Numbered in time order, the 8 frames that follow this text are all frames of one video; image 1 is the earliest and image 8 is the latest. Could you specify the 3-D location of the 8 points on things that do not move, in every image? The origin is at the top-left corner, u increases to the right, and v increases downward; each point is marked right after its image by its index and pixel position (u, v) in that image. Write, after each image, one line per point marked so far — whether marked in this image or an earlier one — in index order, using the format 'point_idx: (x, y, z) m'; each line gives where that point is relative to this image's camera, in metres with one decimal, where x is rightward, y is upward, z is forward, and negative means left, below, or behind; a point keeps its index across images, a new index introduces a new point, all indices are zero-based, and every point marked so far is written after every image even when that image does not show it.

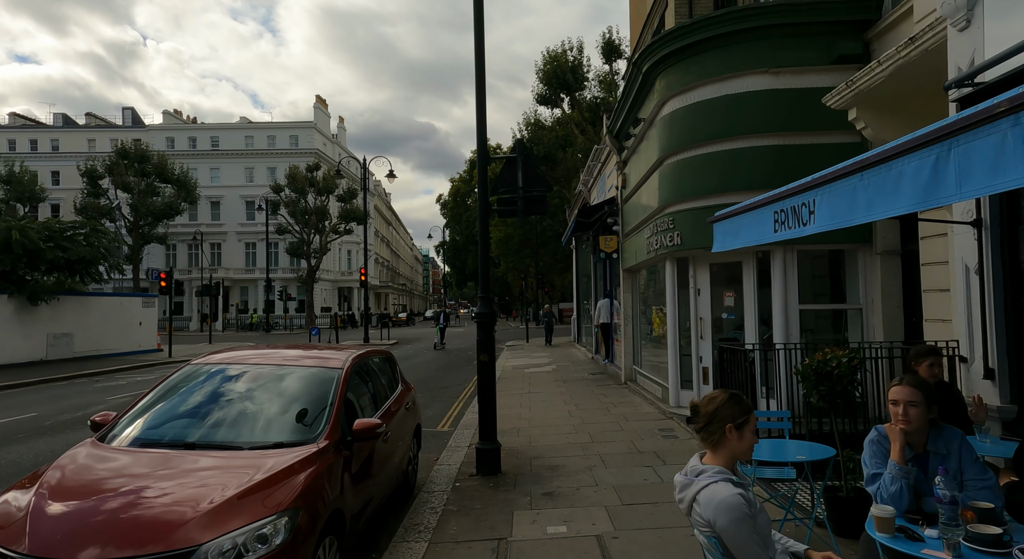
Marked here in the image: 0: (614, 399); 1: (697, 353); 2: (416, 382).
0: (+1.8, -2.2, +10.6) m
1: (+2.7, -1.1, +8.6) m
2: (-2.4, -2.6, +14.8) m
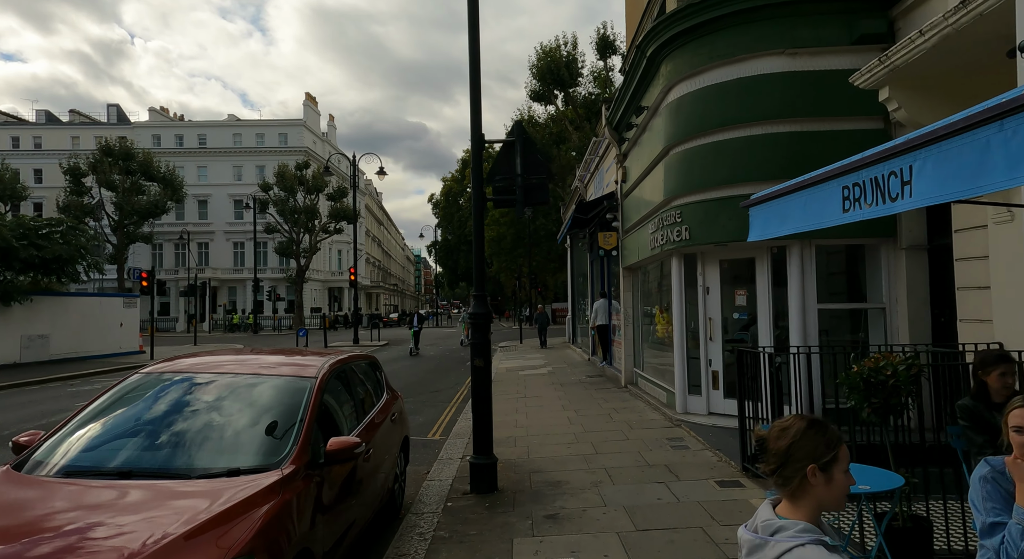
0: (+1.8, -2.1, +10.1) m
1: (+2.6, -1.0, +8.0) m
2: (-2.5, -2.6, +14.2) m
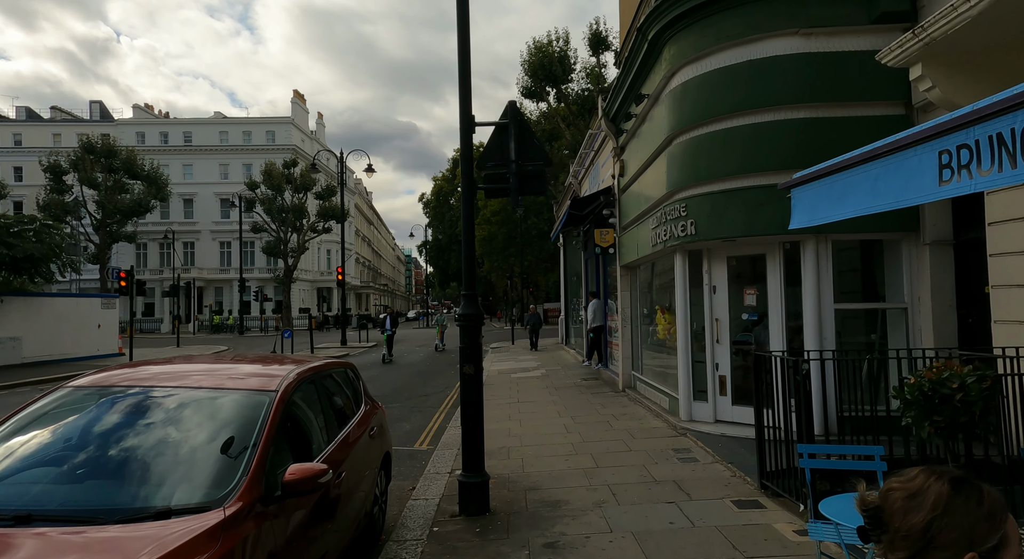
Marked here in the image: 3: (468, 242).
0: (+1.6, -2.1, +9.5) m
1: (+2.6, -1.0, +7.5) m
2: (-2.7, -2.6, +13.6) m
3: (-0.4, +0.3, +5.3) m
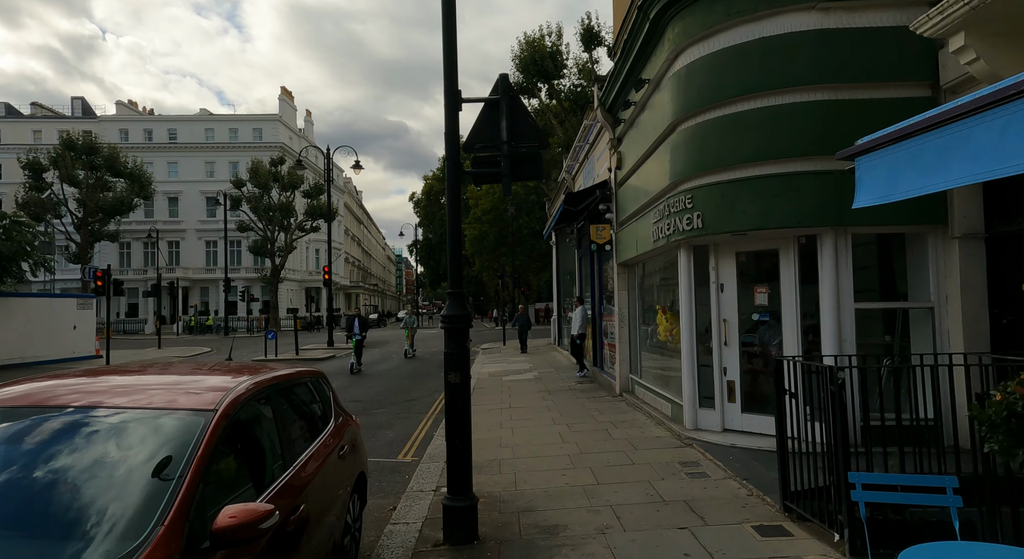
0: (+1.5, -2.1, +9.0) m
1: (+2.4, -1.0, +6.9) m
2: (-2.9, -2.5, +12.9) m
3: (-0.5, +0.4, +4.7) m
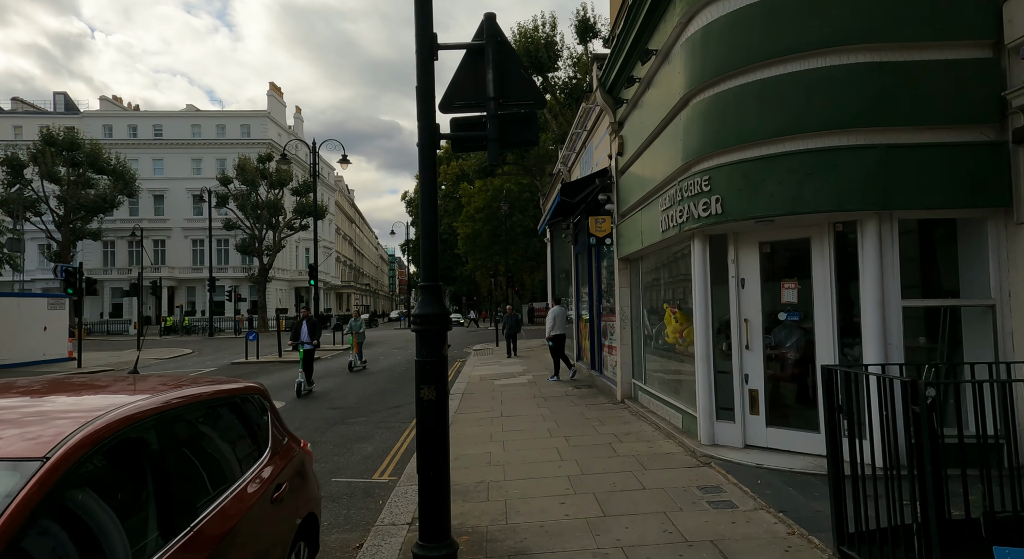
0: (+1.4, -2.0, +8.1) m
1: (+2.4, -0.9, +6.1) m
2: (-3.1, -2.5, +12.0) m
3: (-0.5, +0.4, +3.8) m
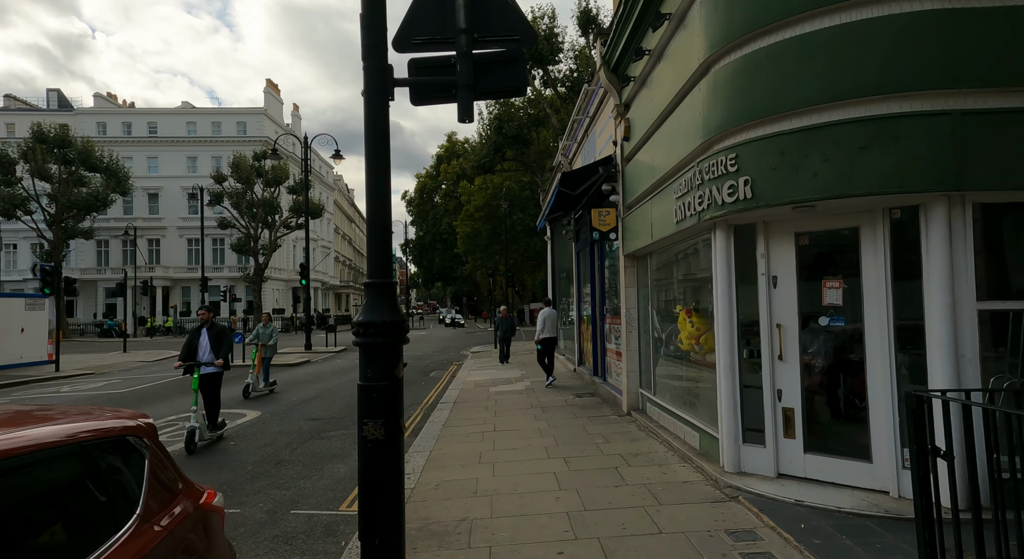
0: (+1.3, -2.0, +7.1) m
1: (+2.3, -0.9, +5.1) m
2: (-3.1, -2.5, +11.1) m
3: (-0.6, +0.4, +2.9) m
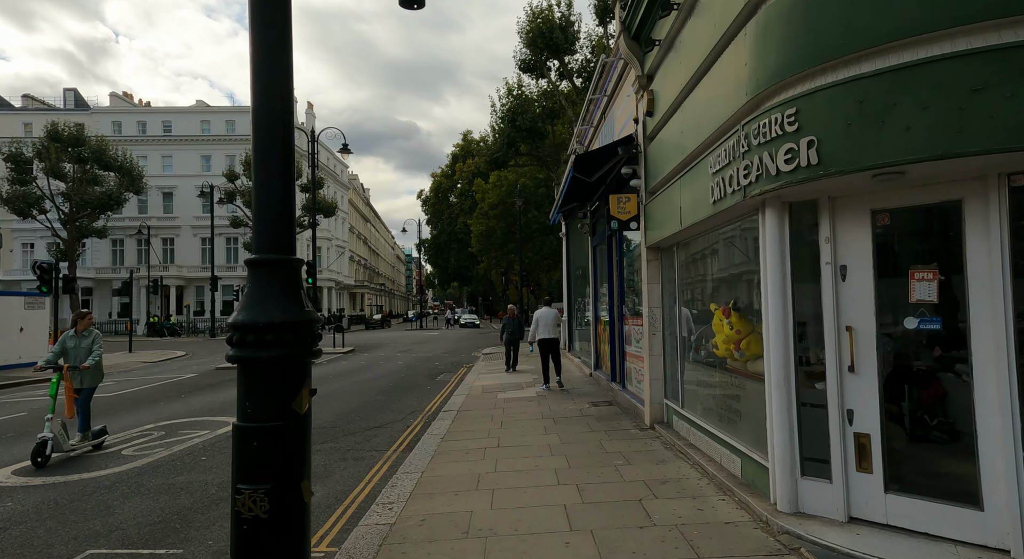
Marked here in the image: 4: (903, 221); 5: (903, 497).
0: (+1.4, -1.9, +6.1) m
1: (+2.2, -0.8, +4.0) m
2: (-3.0, -2.4, +10.1) m
3: (-0.7, +0.5, +1.9) m
4: (+2.5, +0.4, +3.8) m
5: (+2.5, -1.4, +3.8) m
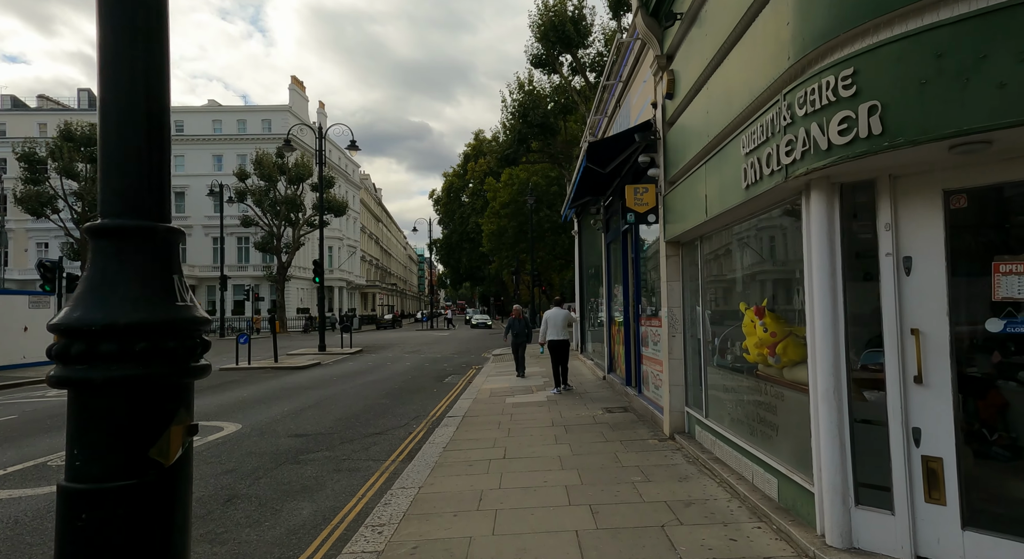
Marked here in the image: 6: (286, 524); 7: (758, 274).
0: (+1.4, -1.9, +5.4) m
1: (+2.3, -0.8, +3.4) m
2: (-2.8, -2.4, +9.6) m
3: (-0.7, +0.6, +1.3) m
4: (+2.6, +0.4, +3.2) m
5: (+2.5, -1.4, +3.2) m
6: (-2.0, -2.2, +5.2) m
7: (+2.2, 0.0, +5.2) m
